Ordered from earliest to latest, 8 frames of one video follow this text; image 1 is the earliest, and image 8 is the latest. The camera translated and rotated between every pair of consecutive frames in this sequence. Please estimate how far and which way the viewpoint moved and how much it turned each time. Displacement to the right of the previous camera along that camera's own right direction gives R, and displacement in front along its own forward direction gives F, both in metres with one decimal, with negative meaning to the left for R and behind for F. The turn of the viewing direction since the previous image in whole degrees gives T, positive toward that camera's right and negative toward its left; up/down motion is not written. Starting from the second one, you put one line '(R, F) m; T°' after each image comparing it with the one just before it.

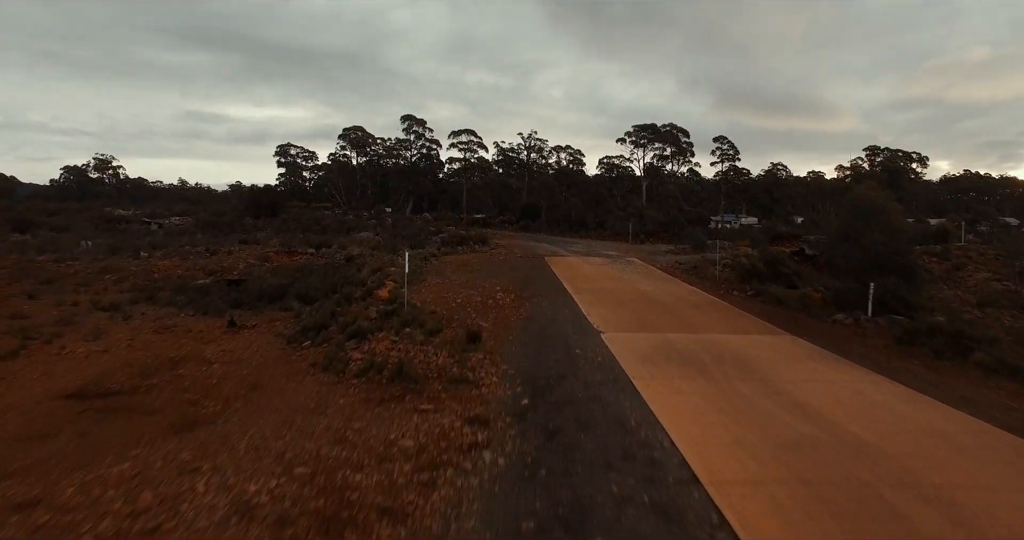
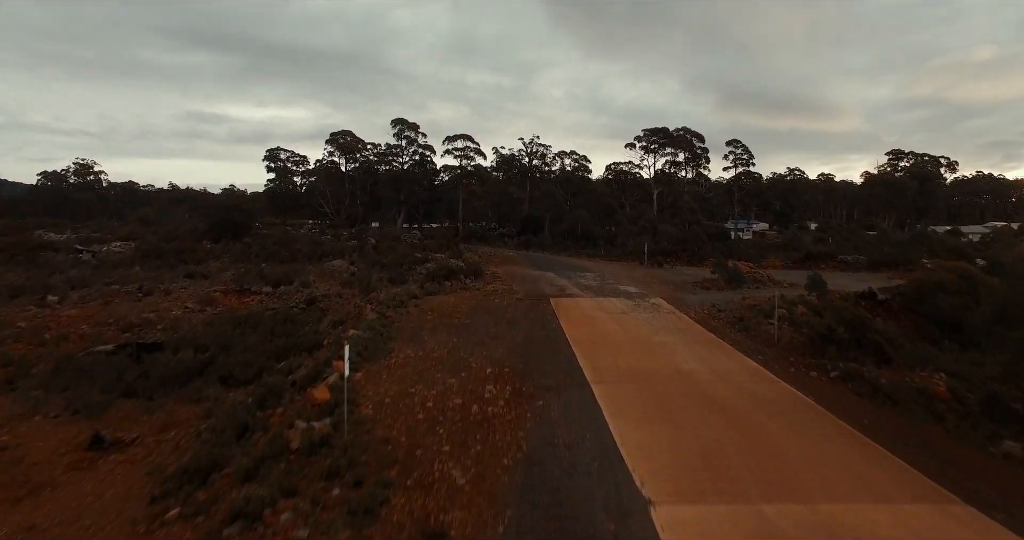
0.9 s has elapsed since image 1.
(+0.1, +3.6) m; 0°
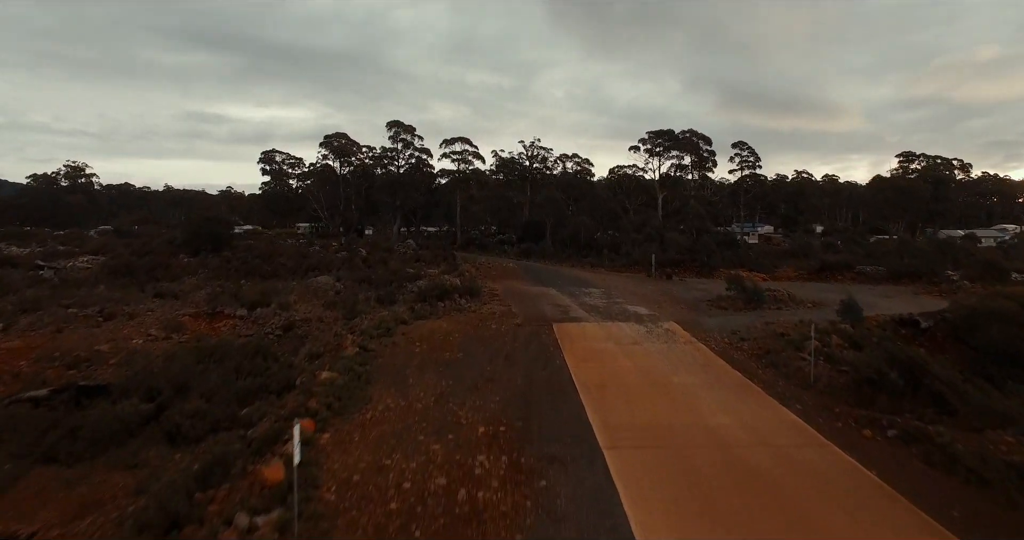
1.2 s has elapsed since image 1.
(0.0, +1.5) m; 0°
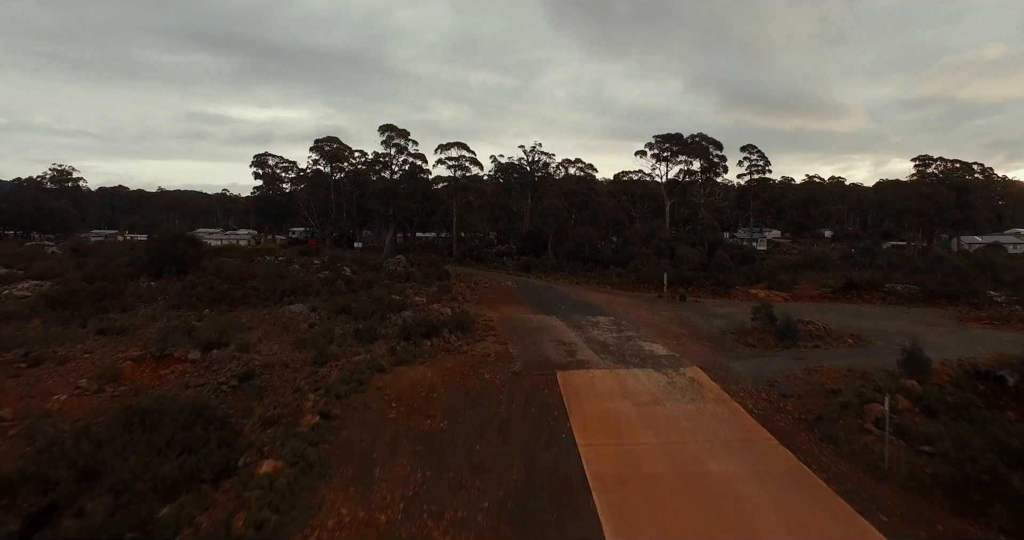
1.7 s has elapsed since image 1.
(+0.1, +2.2) m; 0°
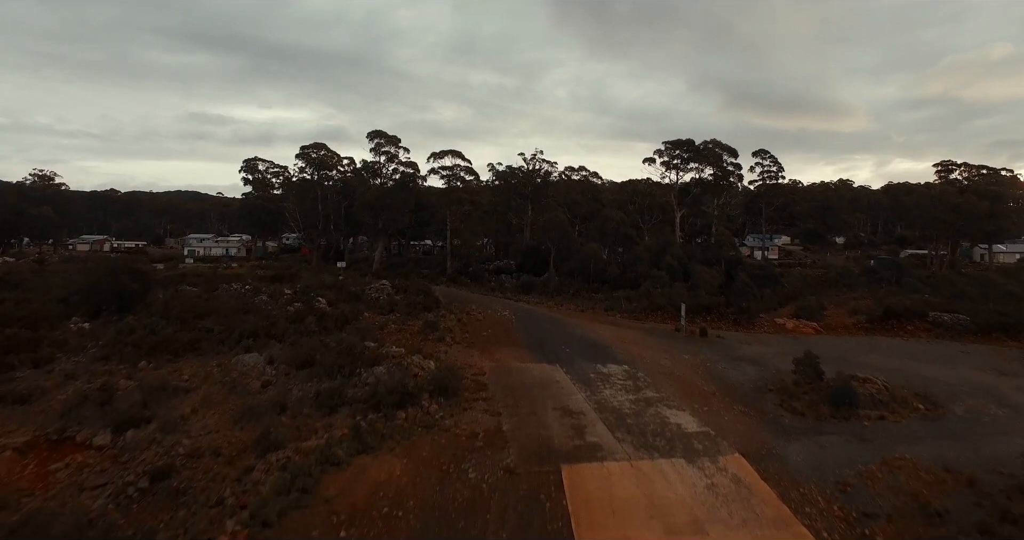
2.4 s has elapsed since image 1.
(+0.1, +2.8) m; 0°
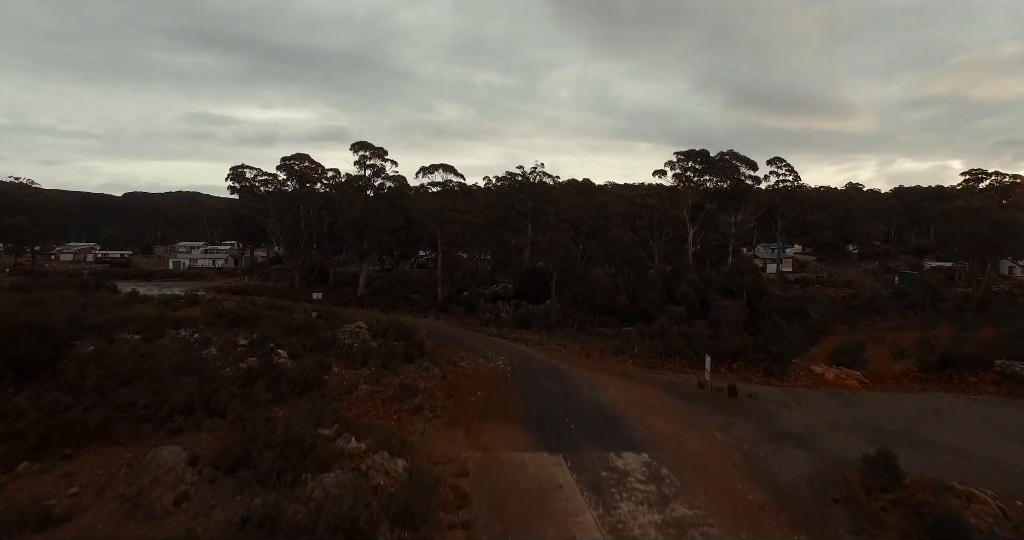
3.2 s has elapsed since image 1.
(+0.2, +3.1) m; 0°
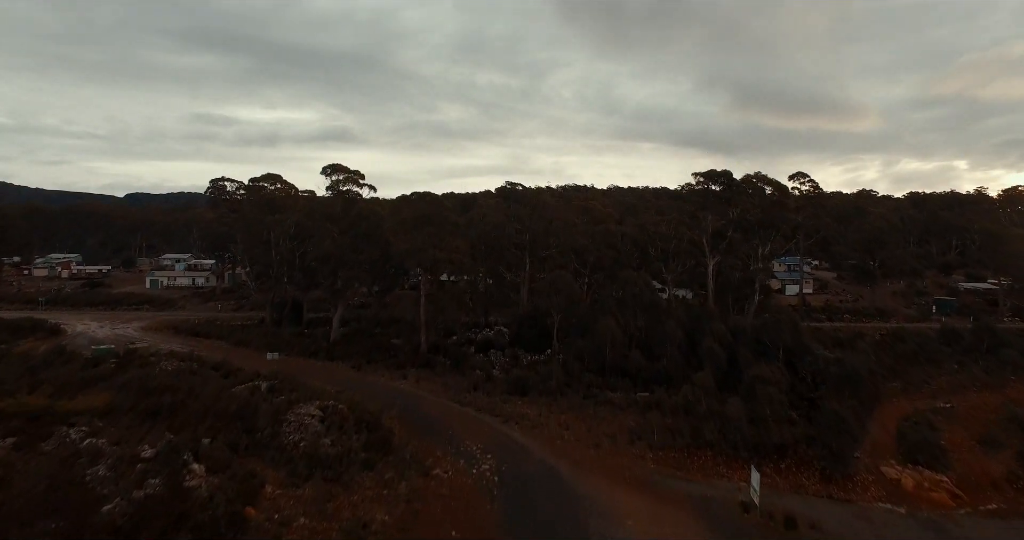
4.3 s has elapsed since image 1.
(+0.3, +4.2) m; 0°
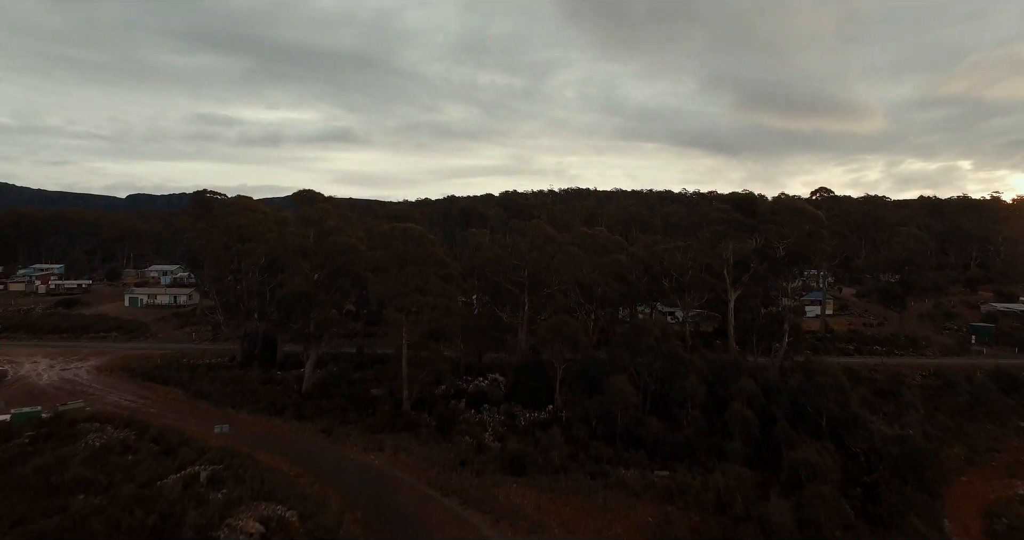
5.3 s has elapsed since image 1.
(+0.2, +3.5) m; 0°
